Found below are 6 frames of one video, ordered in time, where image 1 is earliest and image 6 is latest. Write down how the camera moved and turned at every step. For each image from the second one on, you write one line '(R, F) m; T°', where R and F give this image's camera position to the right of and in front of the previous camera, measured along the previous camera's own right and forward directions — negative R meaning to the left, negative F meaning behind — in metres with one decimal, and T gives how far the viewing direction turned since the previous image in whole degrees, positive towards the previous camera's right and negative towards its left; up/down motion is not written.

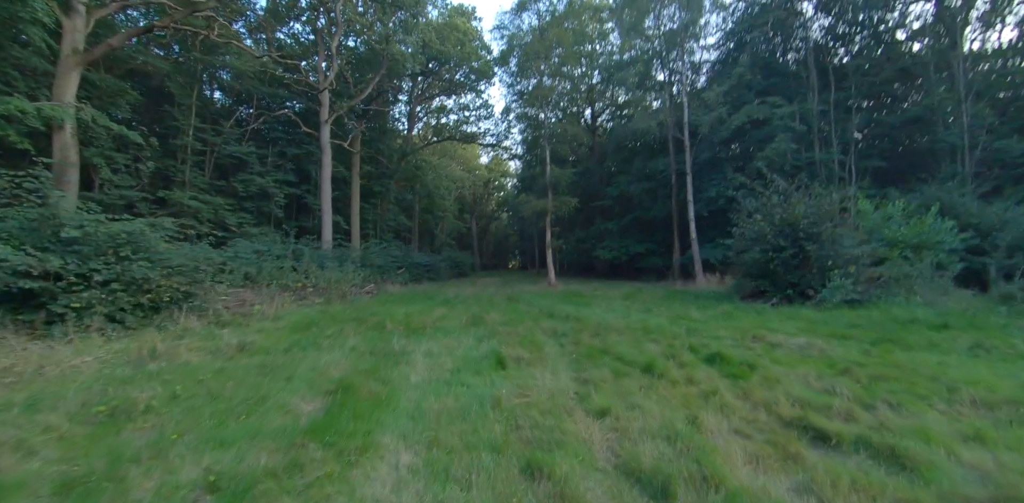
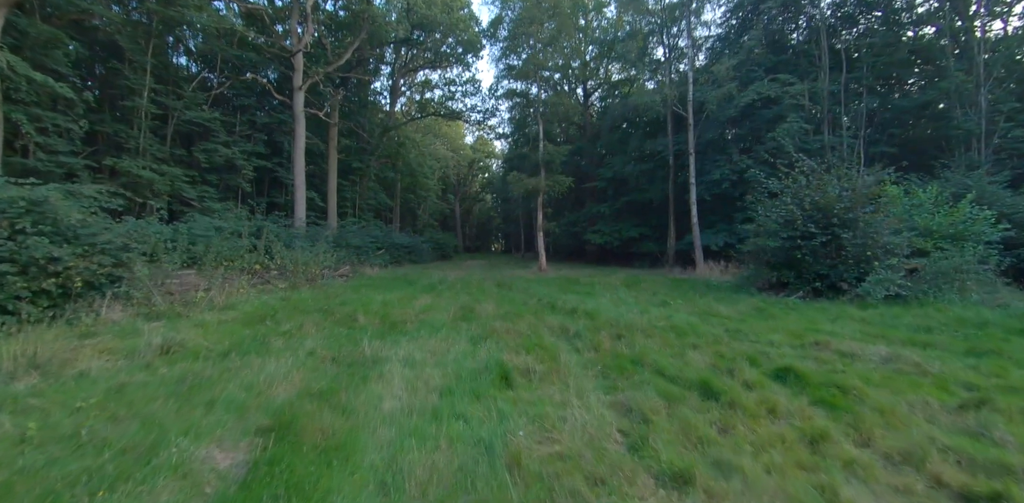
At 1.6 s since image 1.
(-0.3, +1.6) m; +2°
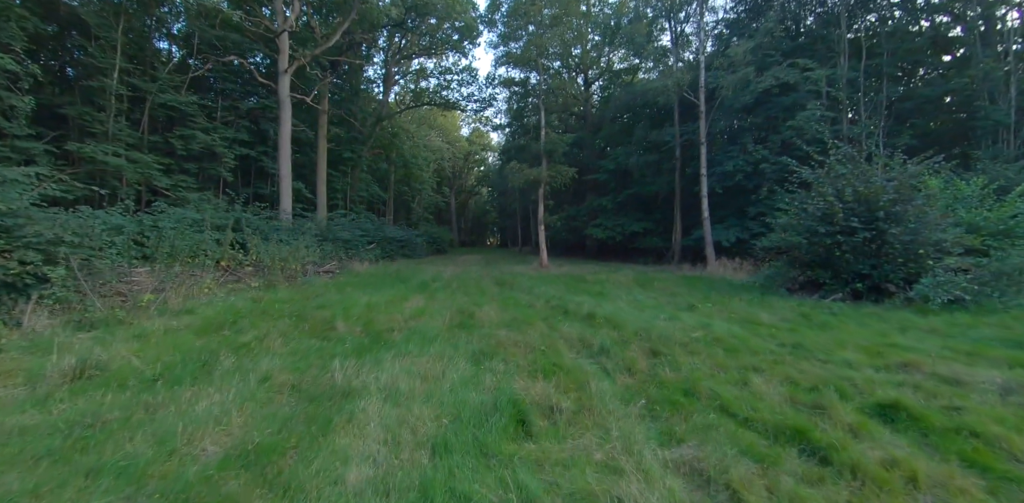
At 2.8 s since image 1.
(-0.2, +1.2) m; +1°
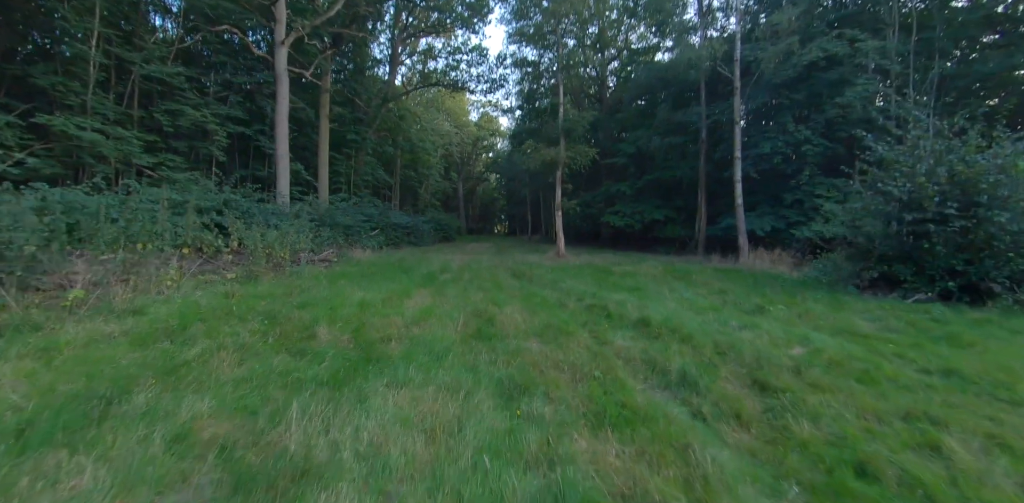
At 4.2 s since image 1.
(-0.3, +1.6) m; -1°
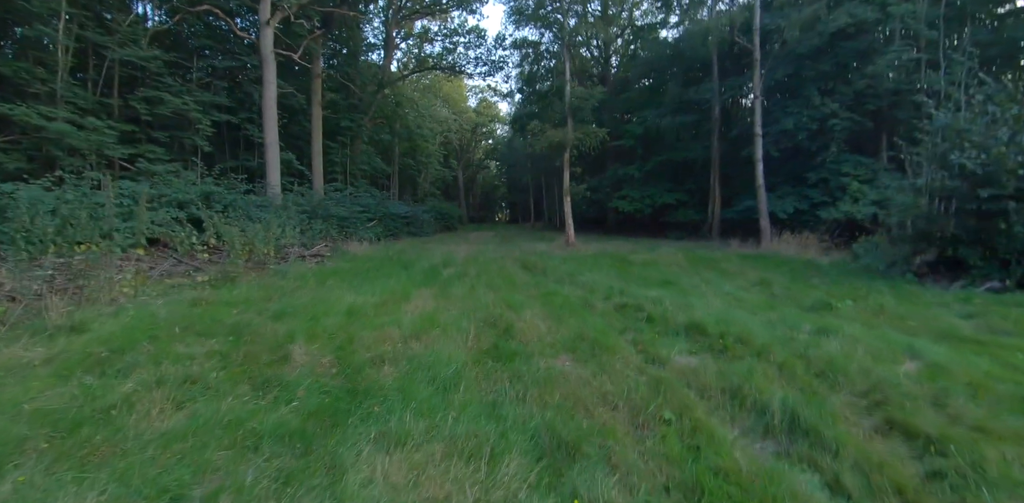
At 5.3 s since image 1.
(-0.2, +1.1) m; 0°
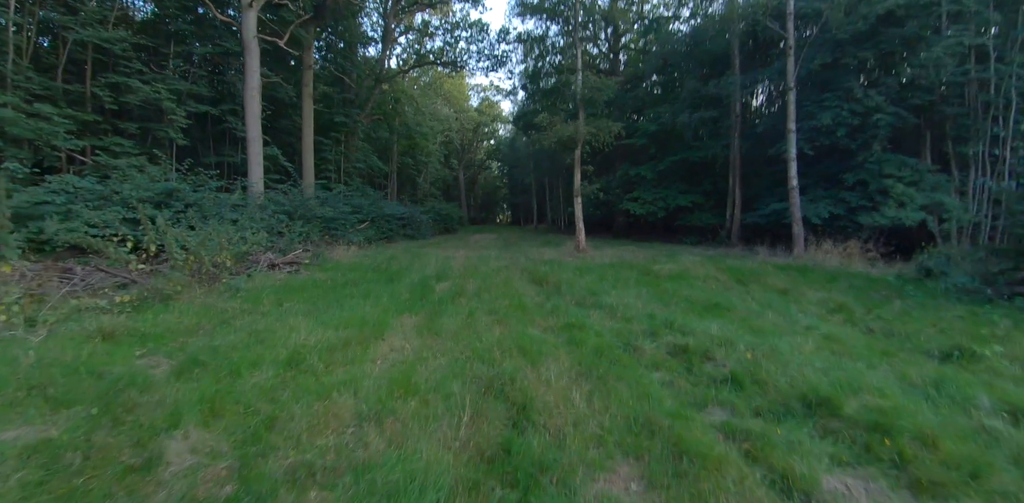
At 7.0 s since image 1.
(-0.1, +1.6) m; 0°
